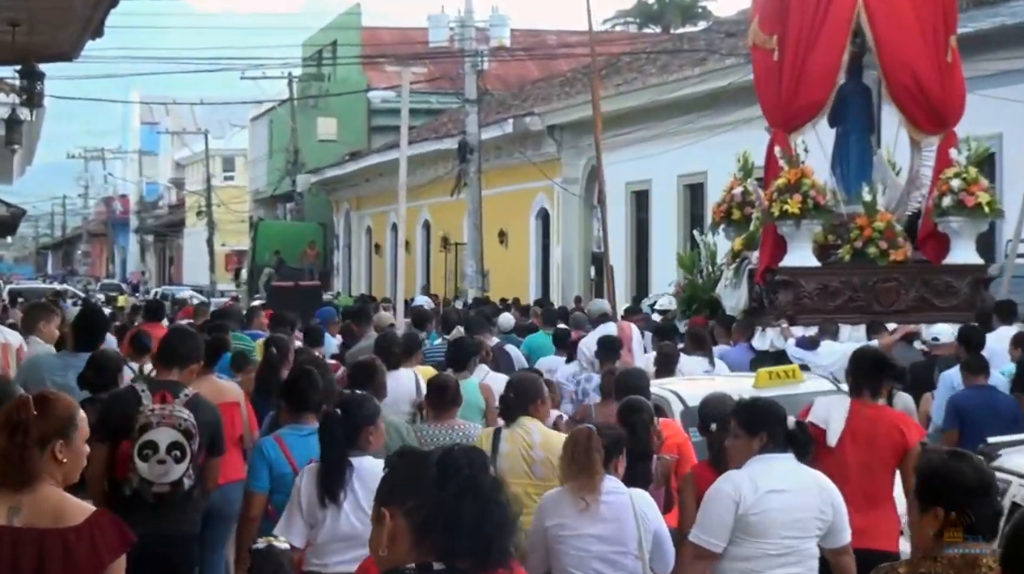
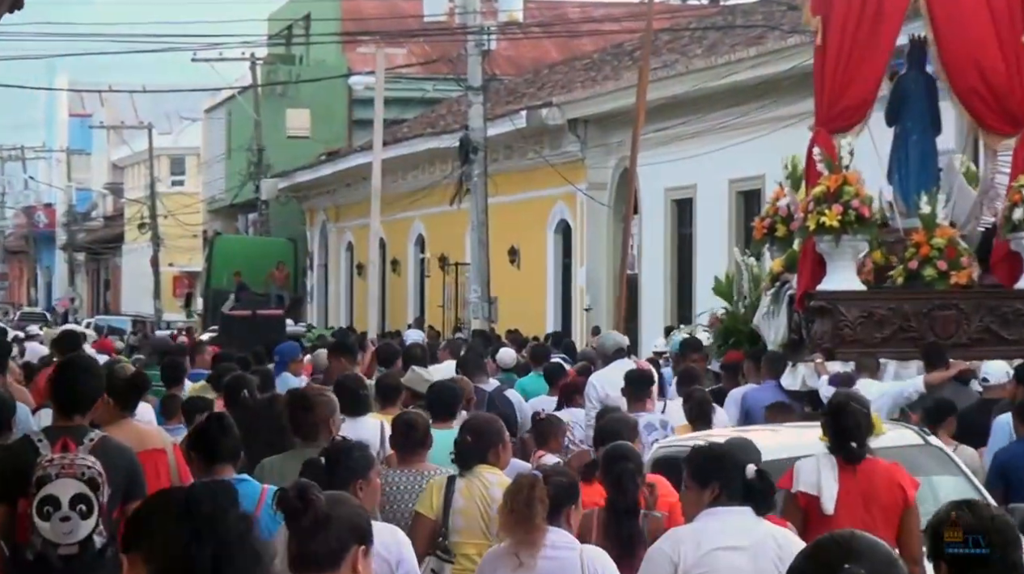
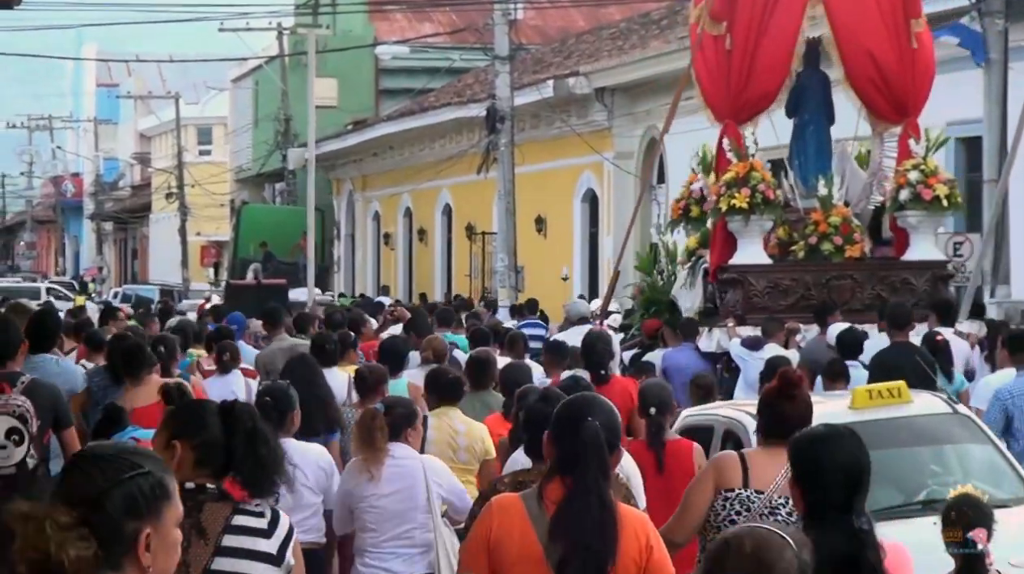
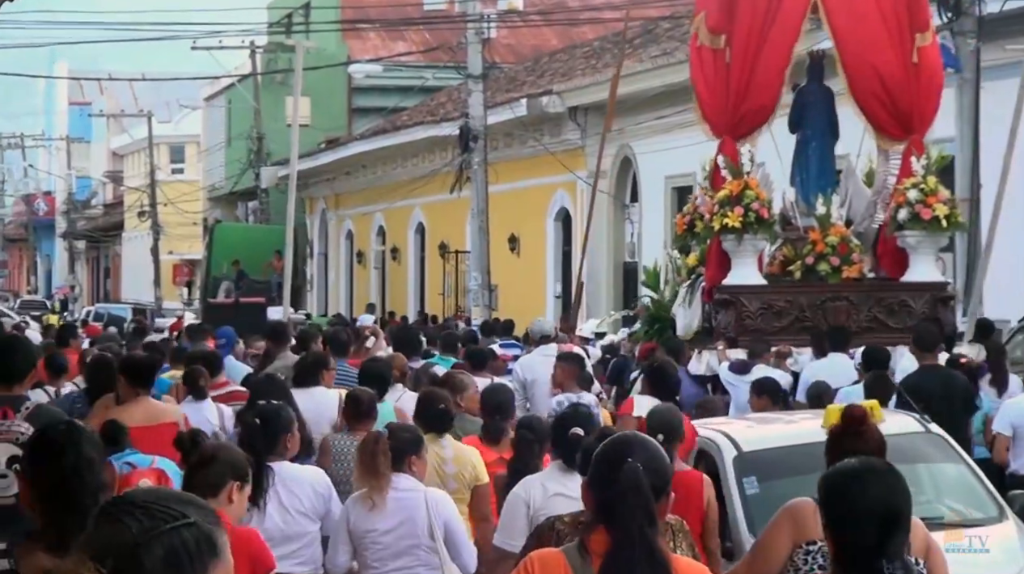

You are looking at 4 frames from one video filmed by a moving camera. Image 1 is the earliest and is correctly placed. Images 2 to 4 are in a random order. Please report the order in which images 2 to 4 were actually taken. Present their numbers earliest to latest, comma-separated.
2, 4, 3
